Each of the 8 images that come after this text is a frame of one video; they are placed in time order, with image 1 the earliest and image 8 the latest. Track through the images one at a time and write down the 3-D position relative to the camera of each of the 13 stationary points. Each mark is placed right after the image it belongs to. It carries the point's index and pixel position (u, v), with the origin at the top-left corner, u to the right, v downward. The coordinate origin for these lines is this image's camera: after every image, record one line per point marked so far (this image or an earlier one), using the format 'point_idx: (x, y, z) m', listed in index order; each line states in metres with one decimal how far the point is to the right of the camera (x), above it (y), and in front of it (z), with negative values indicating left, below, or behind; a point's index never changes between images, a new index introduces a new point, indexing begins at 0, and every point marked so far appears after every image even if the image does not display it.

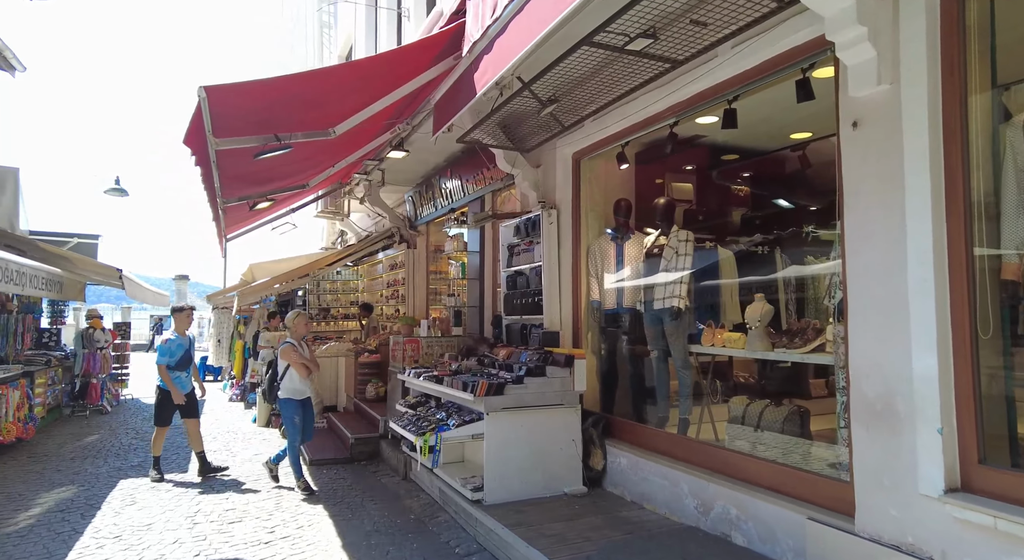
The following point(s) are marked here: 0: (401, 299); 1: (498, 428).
0: (-1.9, -0.3, +11.3) m
1: (-0.1, -1.1, +4.6) m
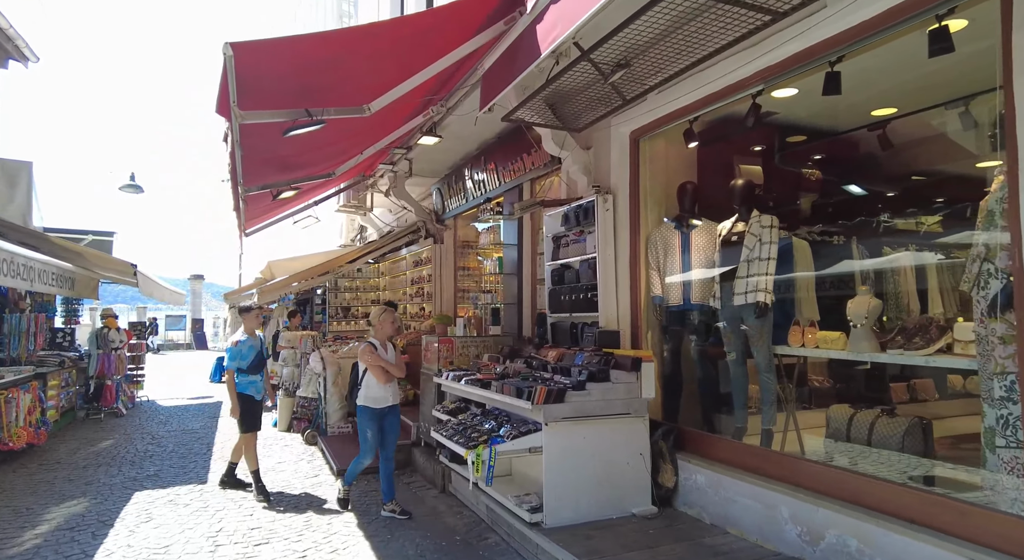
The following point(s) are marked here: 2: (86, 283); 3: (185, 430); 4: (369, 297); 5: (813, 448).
0: (-1.4, -0.3, +10.8) m
1: (+0.3, -1.0, +4.1) m
2: (-4.8, 0.0, +7.4) m
3: (-4.8, -2.2, +9.5) m
4: (-3.1, -0.4, +14.3) m
5: (+1.8, -1.0, +3.9) m
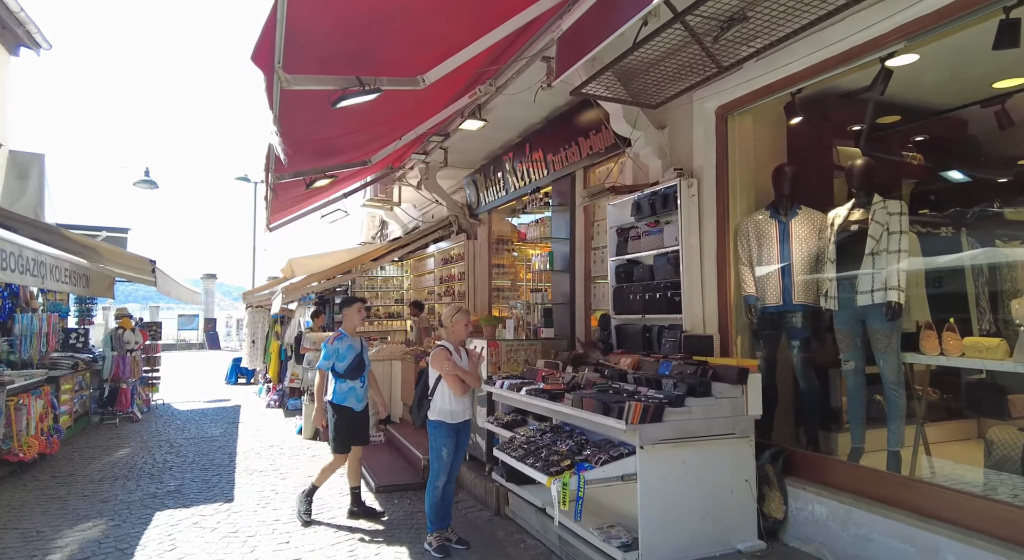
0: (-0.8, -0.3, +10.2) m
1: (+0.8, -1.0, +3.5) m
2: (-4.3, 0.0, +6.9) m
3: (-4.2, -2.2, +9.0) m
4: (-2.5, -0.4, +13.7) m
5: (+2.3, -1.0, +3.2) m
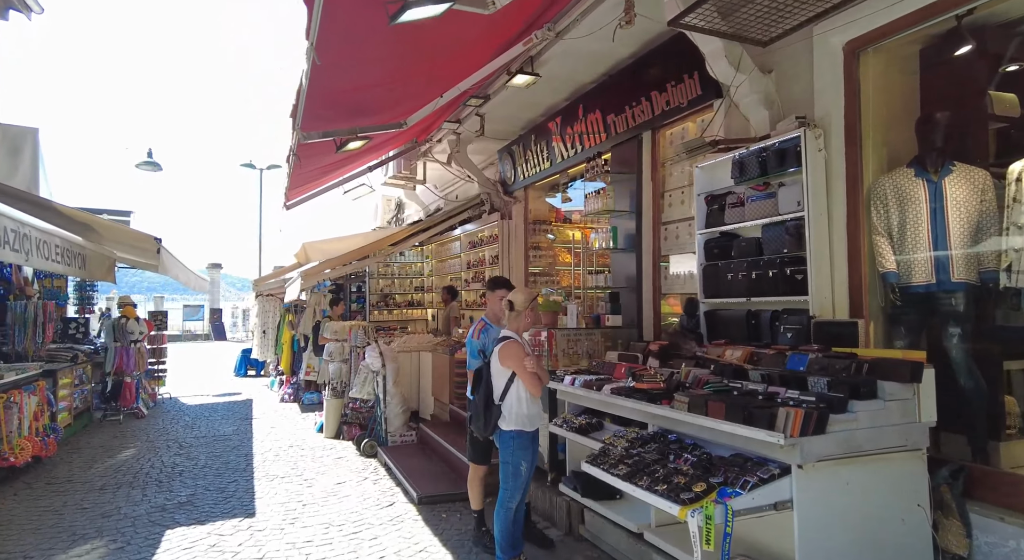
0: (-0.3, 0.0, +9.4) m
1: (+1.2, -0.9, +2.7) m
2: (-3.8, +0.2, +6.1) m
3: (-3.7, -2.0, +8.2) m
4: (-2.0, -0.1, +12.9) m
5: (+2.7, -0.8, +2.4) m
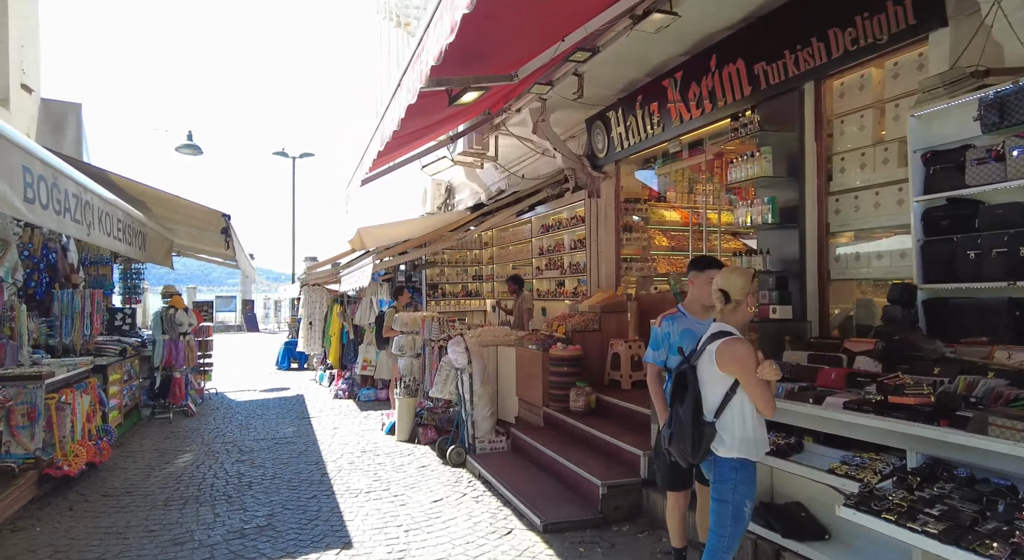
0: (+0.8, +0.1, +8.5) m
1: (+2.1, -0.8, +1.7) m
2: (-2.8, +0.3, +5.3) m
3: (-2.7, -1.8, +7.5) m
4: (-0.8, +0.1, +12.1) m
5: (+3.6, -0.8, +1.4) m
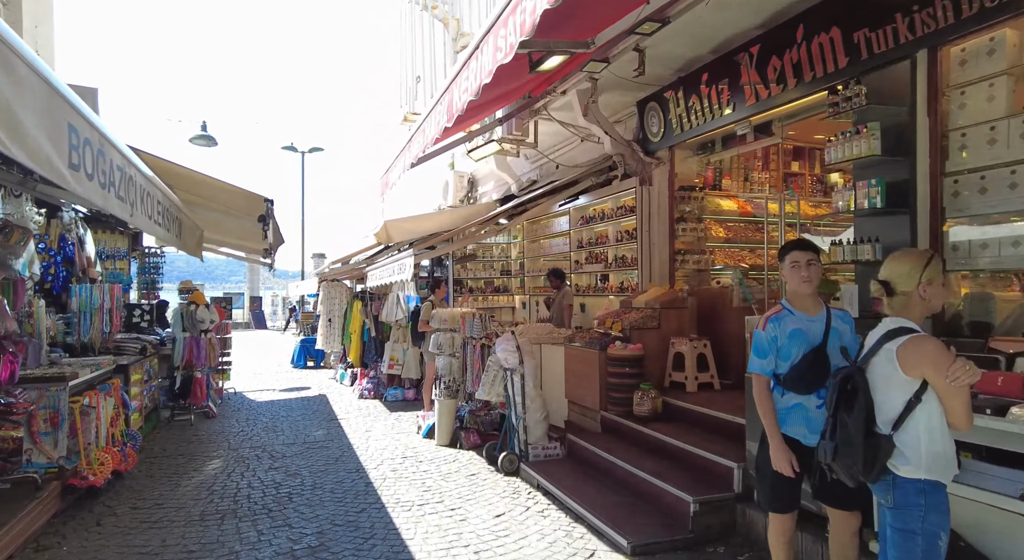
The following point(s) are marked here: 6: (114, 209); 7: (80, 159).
0: (+1.3, +0.2, +8.0) m
1: (+2.6, -0.7, +1.2) m
2: (-2.3, +0.3, +4.8) m
3: (-2.2, -1.8, +7.0) m
4: (-0.3, +0.2, +11.6) m
5: (+4.1, -0.7, +0.9) m
6: (-1.6, +0.3, +2.6) m
7: (-1.6, +0.4, +2.4) m
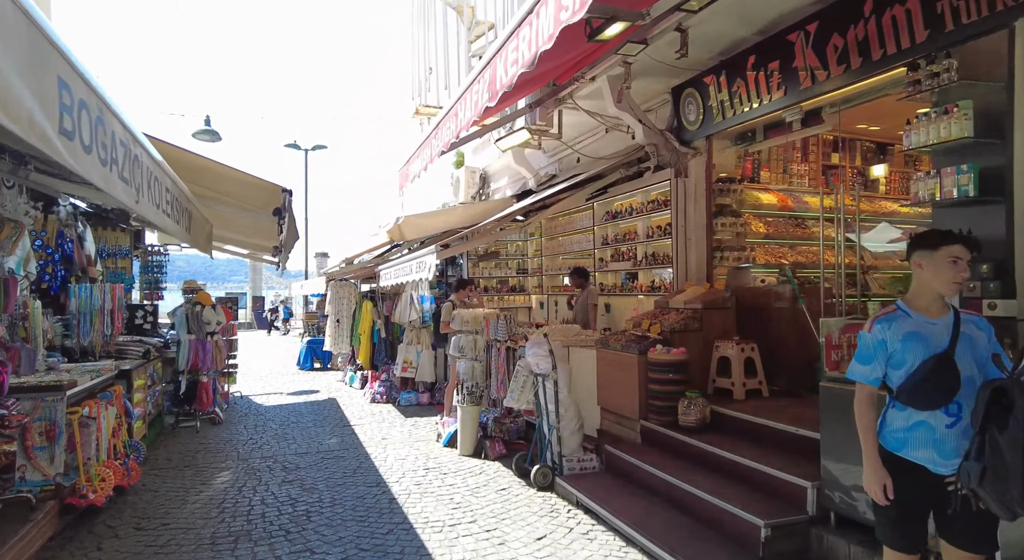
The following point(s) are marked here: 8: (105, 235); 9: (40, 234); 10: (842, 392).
0: (+1.5, +0.2, +7.6) m
1: (+2.8, -0.7, +0.8) m
2: (-2.1, +0.3, +4.4) m
3: (-1.9, -1.8, +6.6) m
4: (0.0, +0.2, +11.1) m
5: (+4.3, -0.7, +0.5) m
6: (-1.3, +0.3, +2.2) m
7: (-1.3, +0.4, +1.9) m
8: (-4.7, +0.5, +7.6) m
9: (-4.1, +0.4, +5.6) m
10: (+1.8, -0.6, +3.6) m
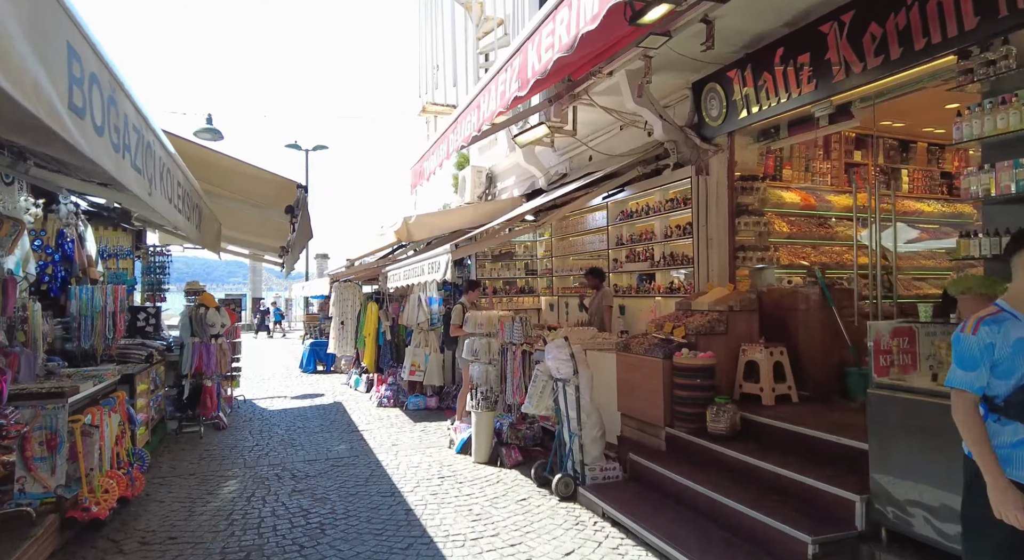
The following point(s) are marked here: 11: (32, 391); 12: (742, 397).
0: (+1.7, +0.2, +7.4) m
1: (+3.0, -0.7, +0.6) m
2: (-1.9, +0.3, +4.1) m
3: (-1.7, -1.8, +6.4) m
4: (+0.2, +0.2, +10.9) m
5: (+4.5, -0.7, +0.3) m
6: (-1.1, +0.3, +1.9) m
7: (-1.1, +0.4, +1.7) m
8: (-4.6, +0.5, +7.4) m
9: (-3.9, +0.4, +5.4) m
10: (+2.0, -0.6, +3.4) m
11: (-3.0, -0.7, +4.0) m
12: (+1.9, -1.0, +5.5) m
